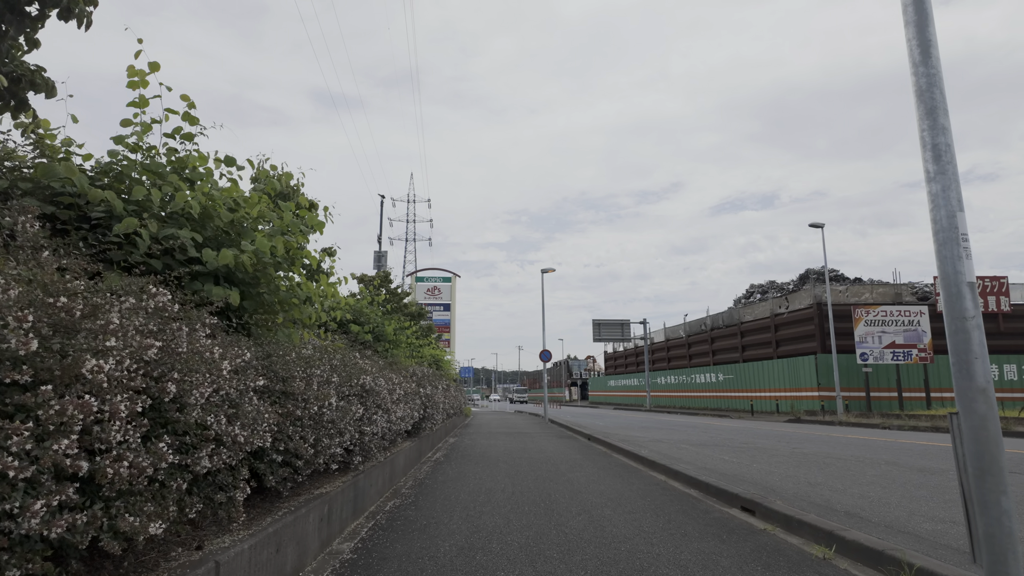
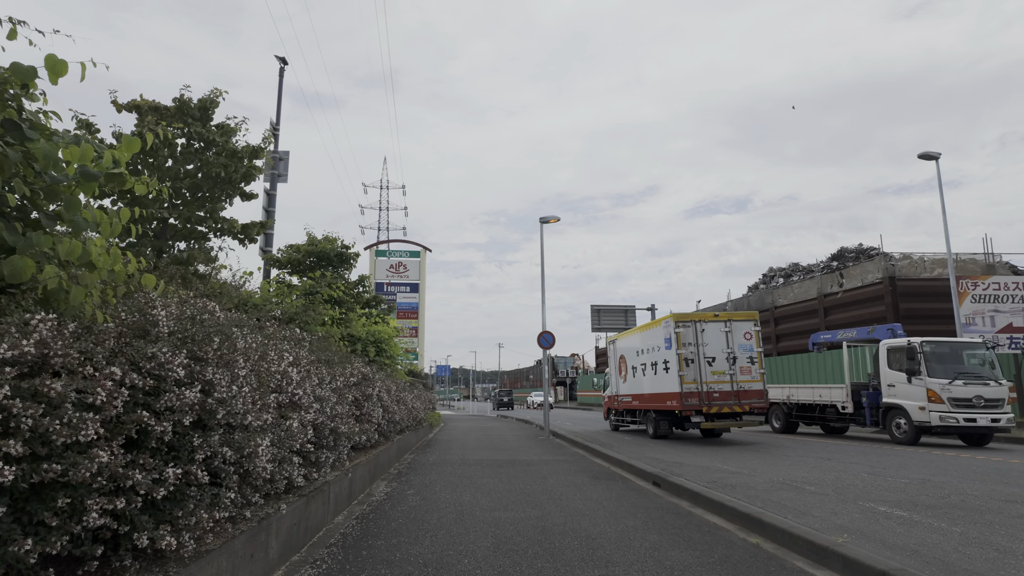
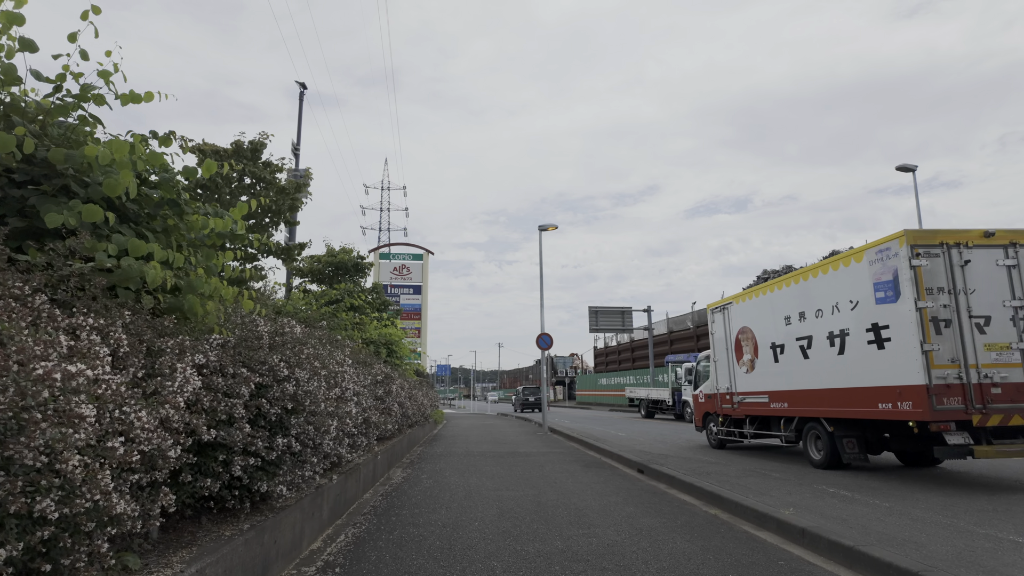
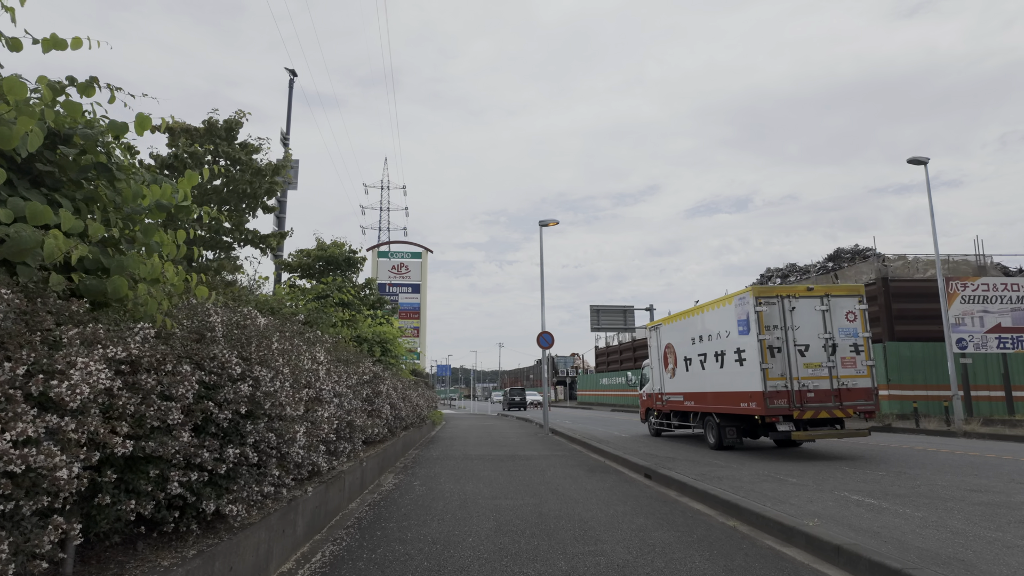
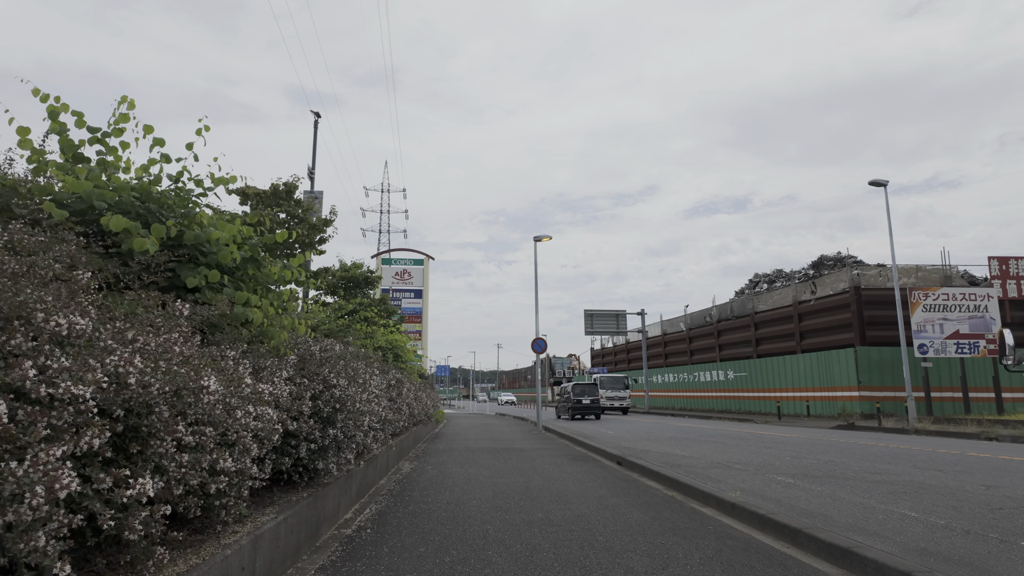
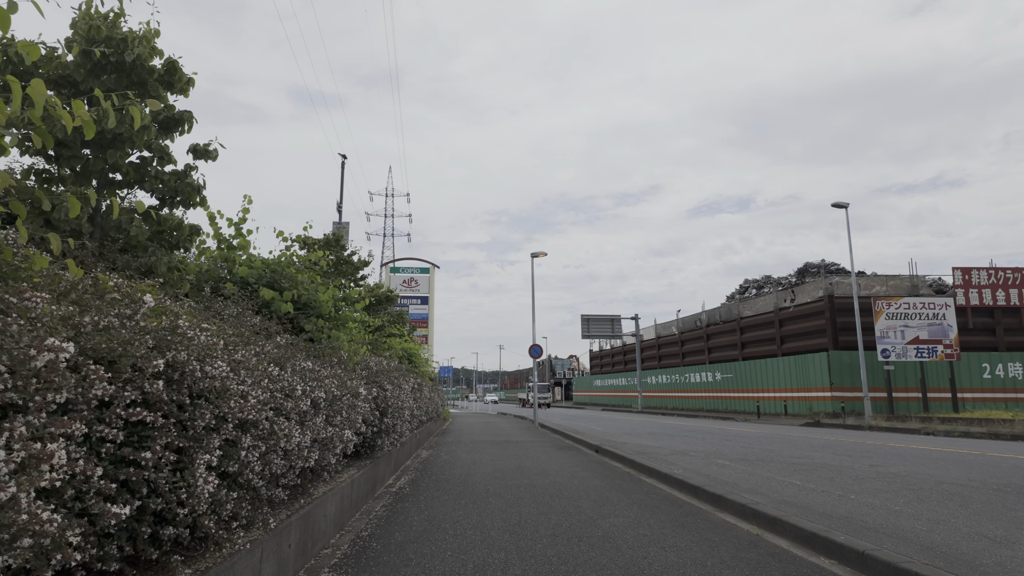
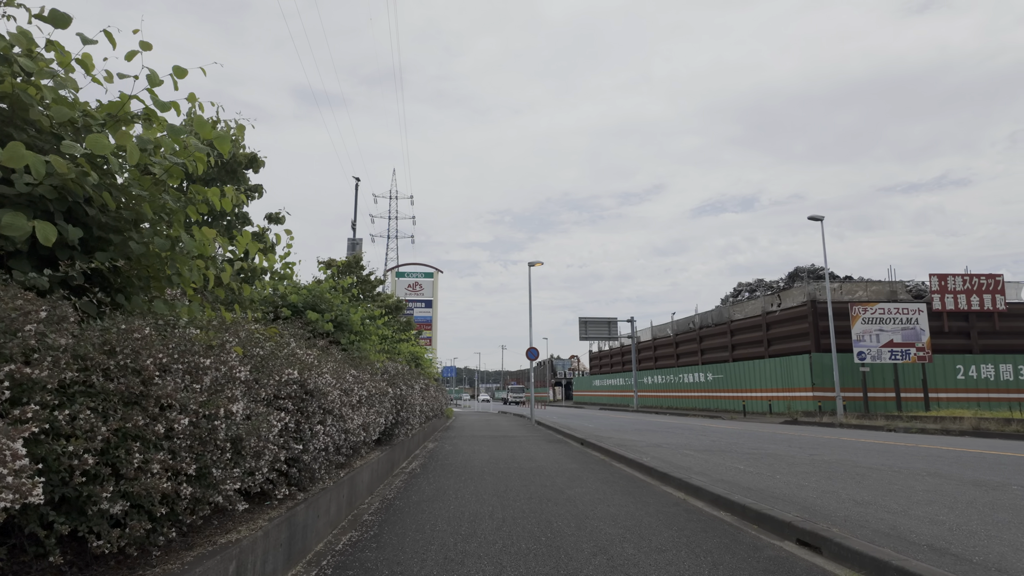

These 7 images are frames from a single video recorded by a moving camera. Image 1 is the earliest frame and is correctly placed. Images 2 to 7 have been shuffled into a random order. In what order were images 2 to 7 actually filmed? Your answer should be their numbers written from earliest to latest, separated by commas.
7, 6, 5, 3, 4, 2
